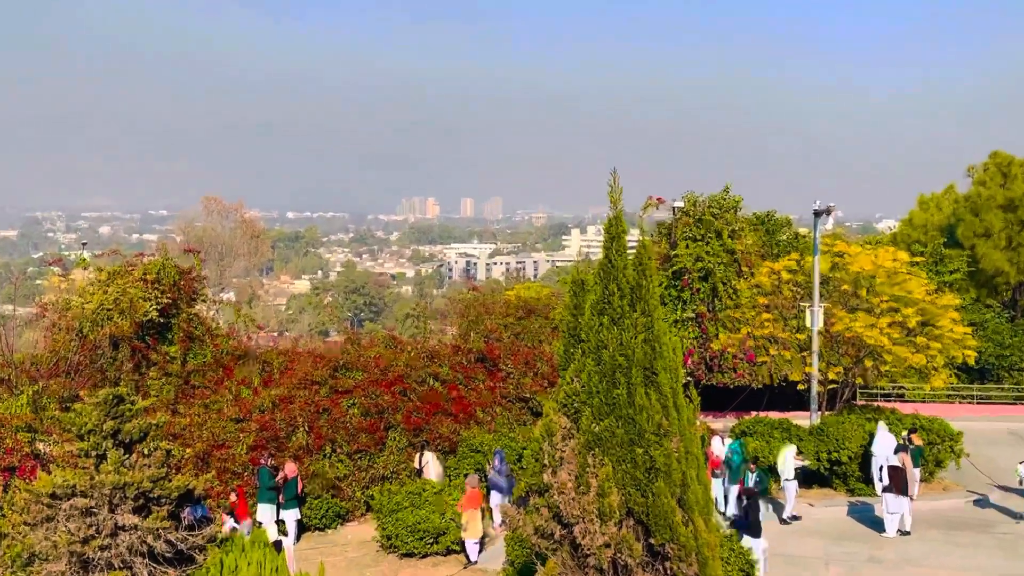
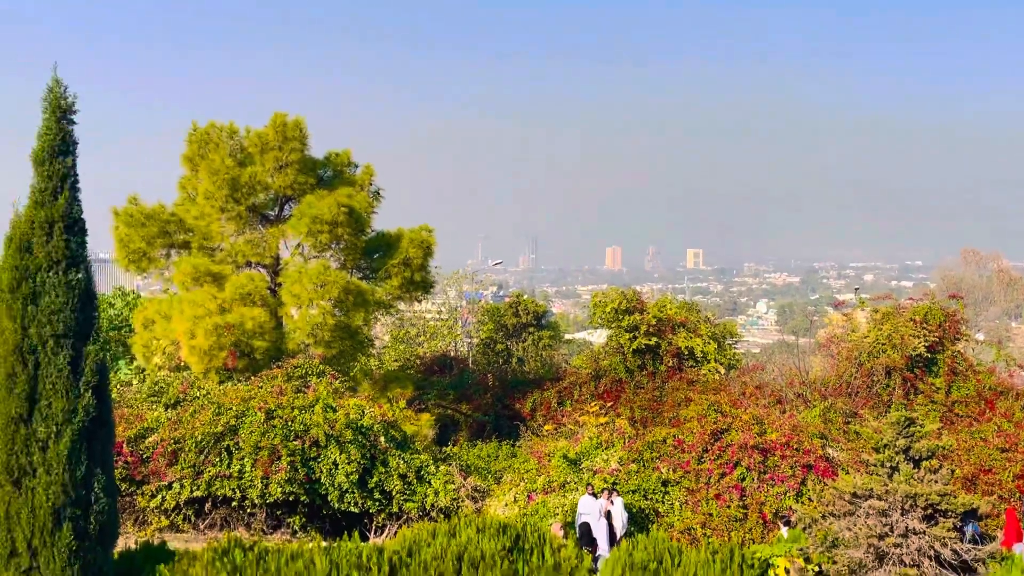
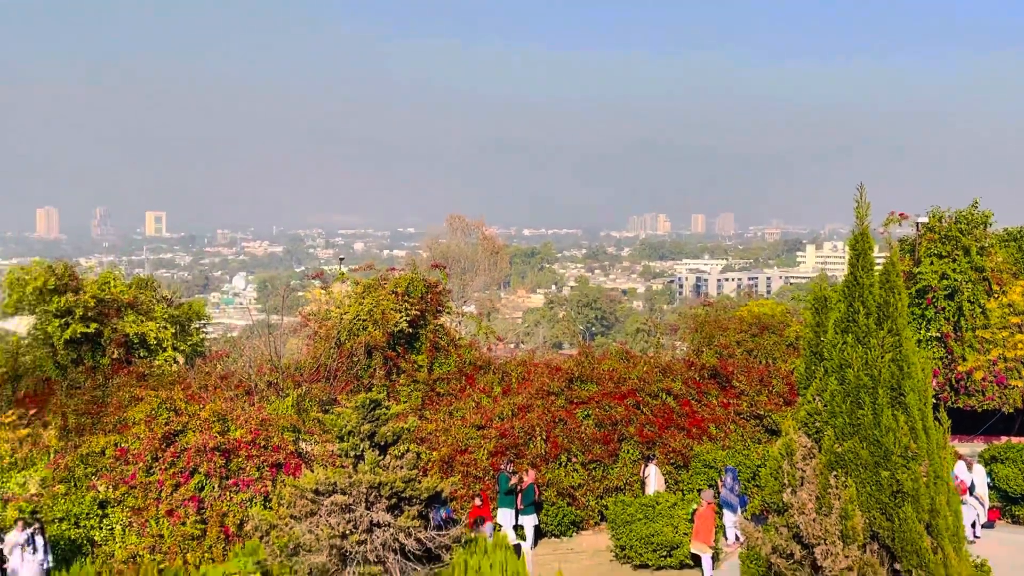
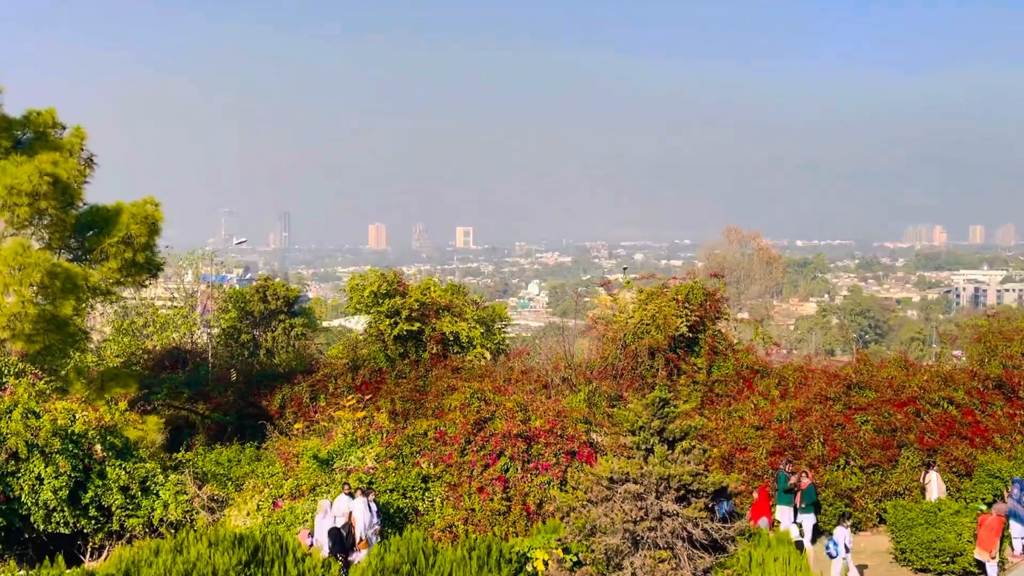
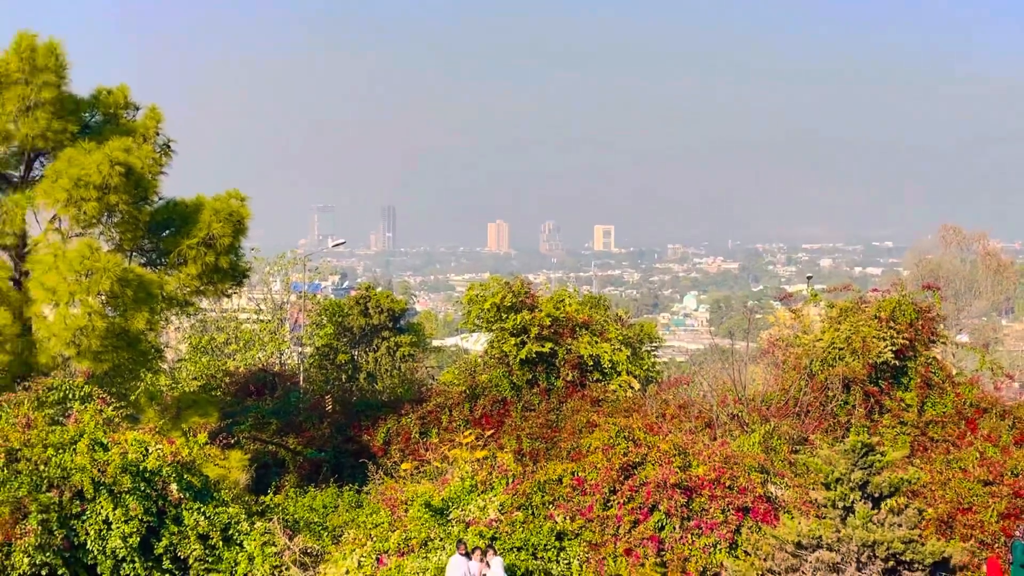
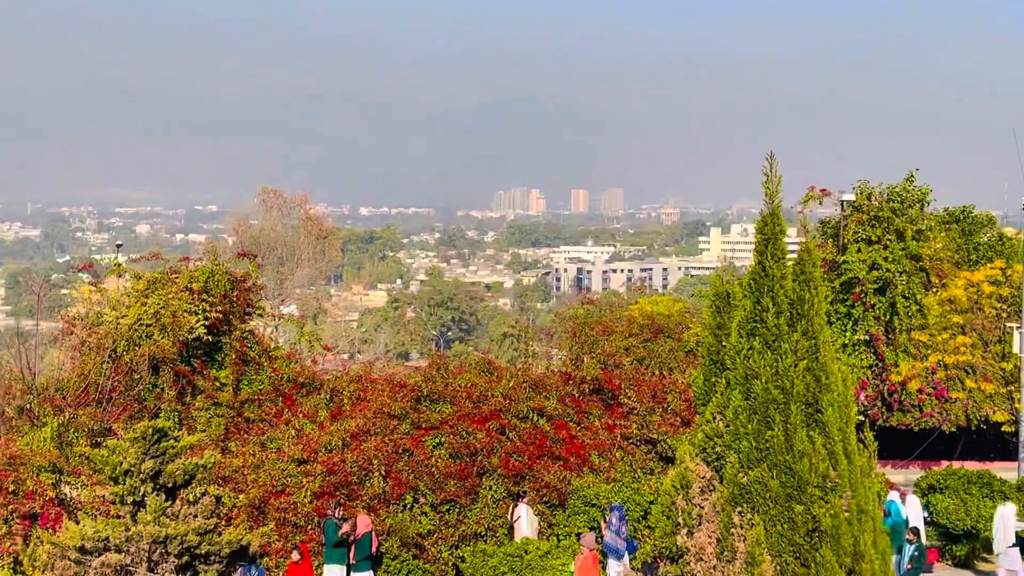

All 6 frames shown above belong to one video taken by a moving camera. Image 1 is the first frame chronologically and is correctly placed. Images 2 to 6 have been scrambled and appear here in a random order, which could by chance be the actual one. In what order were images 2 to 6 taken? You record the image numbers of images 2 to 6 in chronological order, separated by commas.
6, 3, 4, 5, 2
